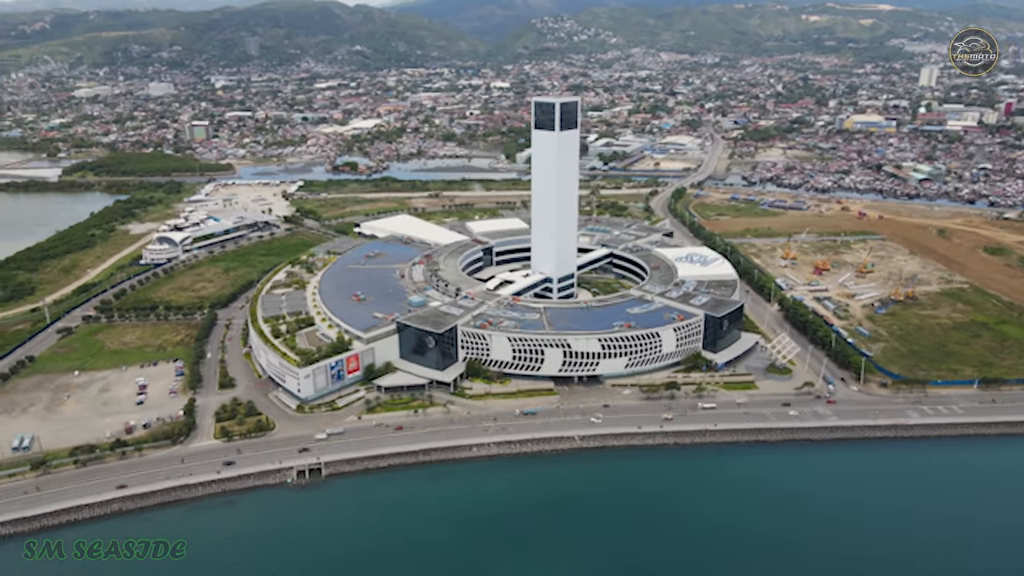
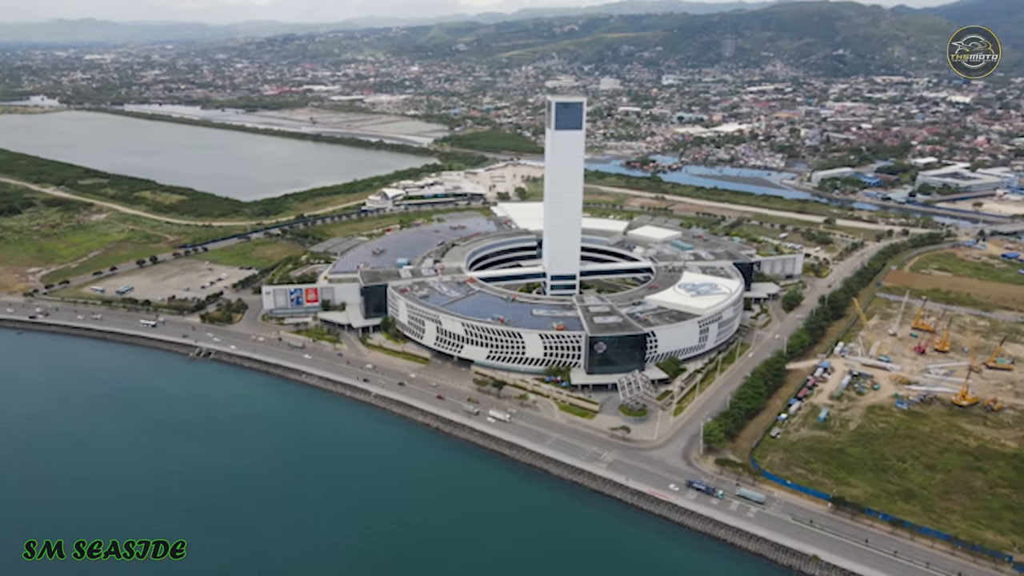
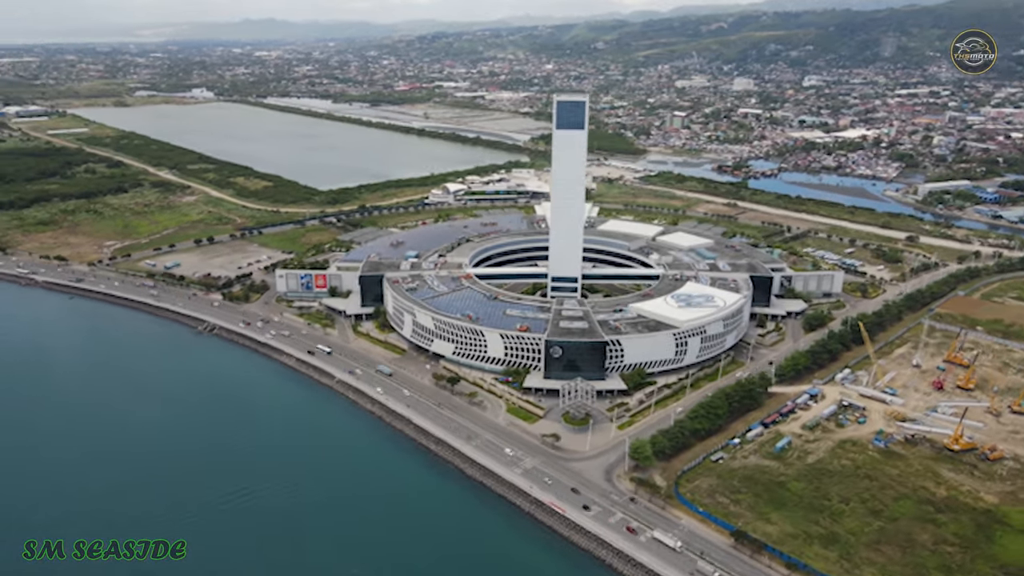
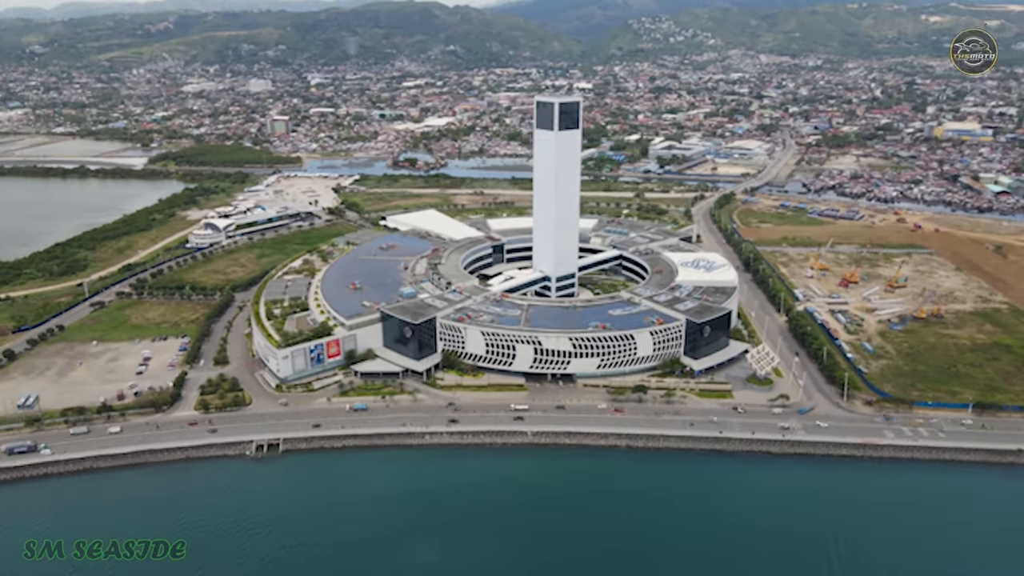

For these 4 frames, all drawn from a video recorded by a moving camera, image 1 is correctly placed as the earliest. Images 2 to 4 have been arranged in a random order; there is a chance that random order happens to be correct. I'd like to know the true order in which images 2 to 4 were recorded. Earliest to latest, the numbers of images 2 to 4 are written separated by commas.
4, 2, 3
